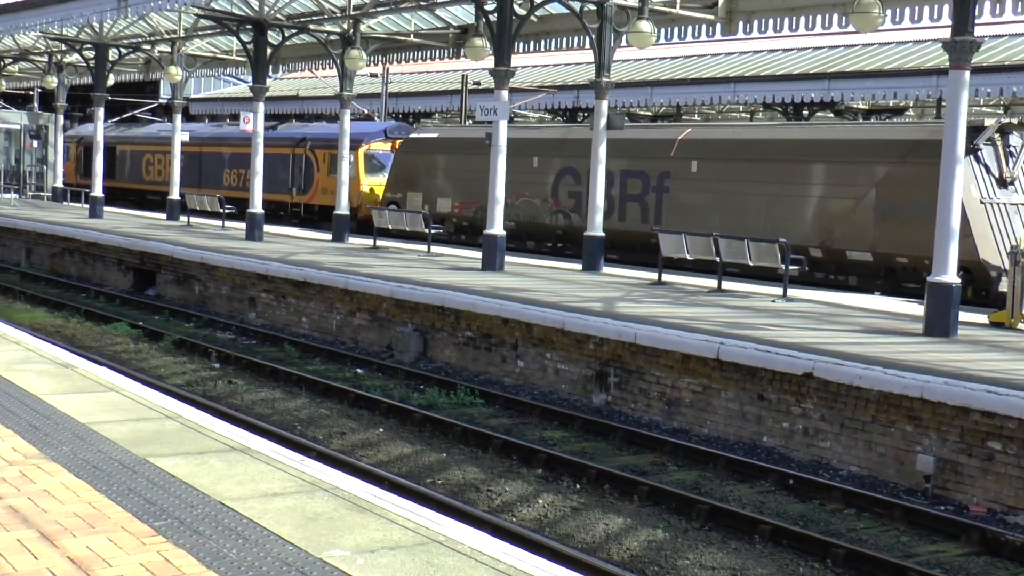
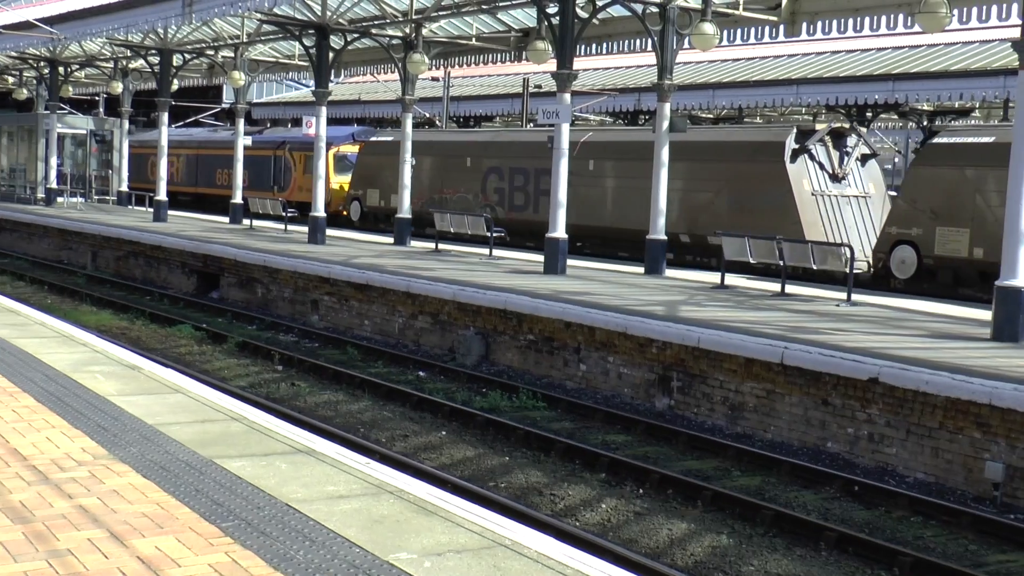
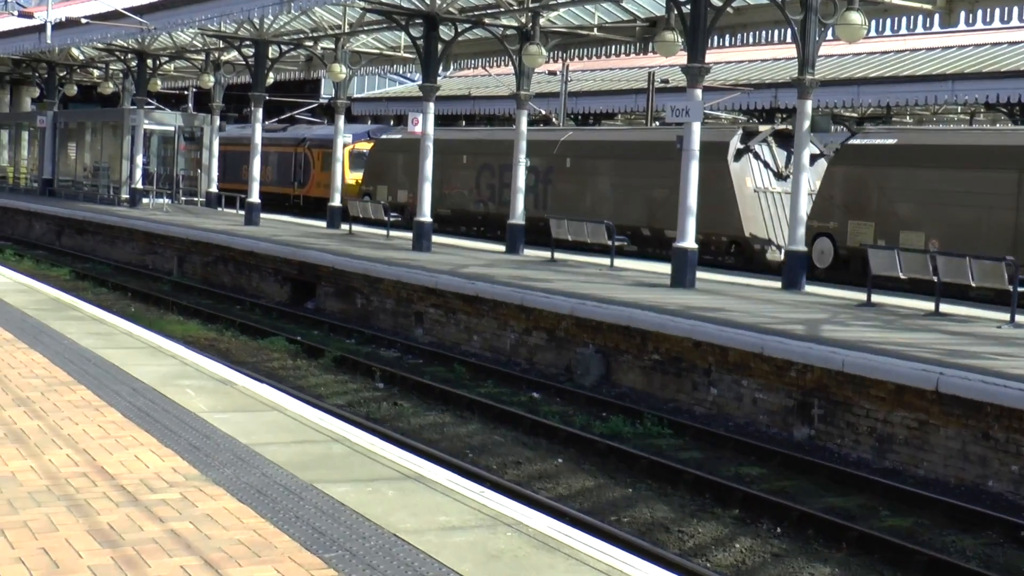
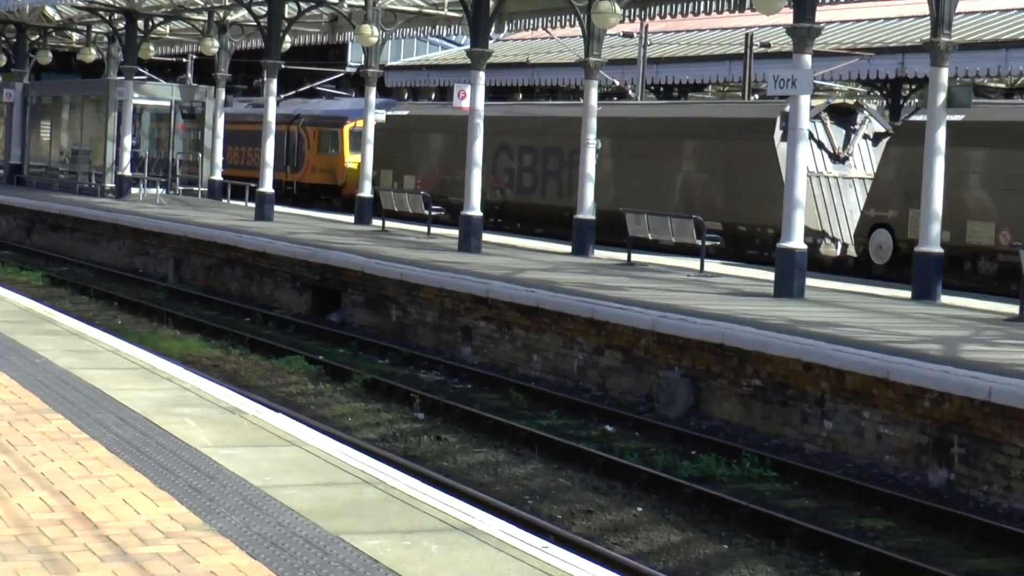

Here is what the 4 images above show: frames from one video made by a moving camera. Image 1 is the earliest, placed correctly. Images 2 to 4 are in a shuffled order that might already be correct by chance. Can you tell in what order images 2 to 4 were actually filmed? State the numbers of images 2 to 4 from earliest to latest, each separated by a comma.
2, 3, 4
